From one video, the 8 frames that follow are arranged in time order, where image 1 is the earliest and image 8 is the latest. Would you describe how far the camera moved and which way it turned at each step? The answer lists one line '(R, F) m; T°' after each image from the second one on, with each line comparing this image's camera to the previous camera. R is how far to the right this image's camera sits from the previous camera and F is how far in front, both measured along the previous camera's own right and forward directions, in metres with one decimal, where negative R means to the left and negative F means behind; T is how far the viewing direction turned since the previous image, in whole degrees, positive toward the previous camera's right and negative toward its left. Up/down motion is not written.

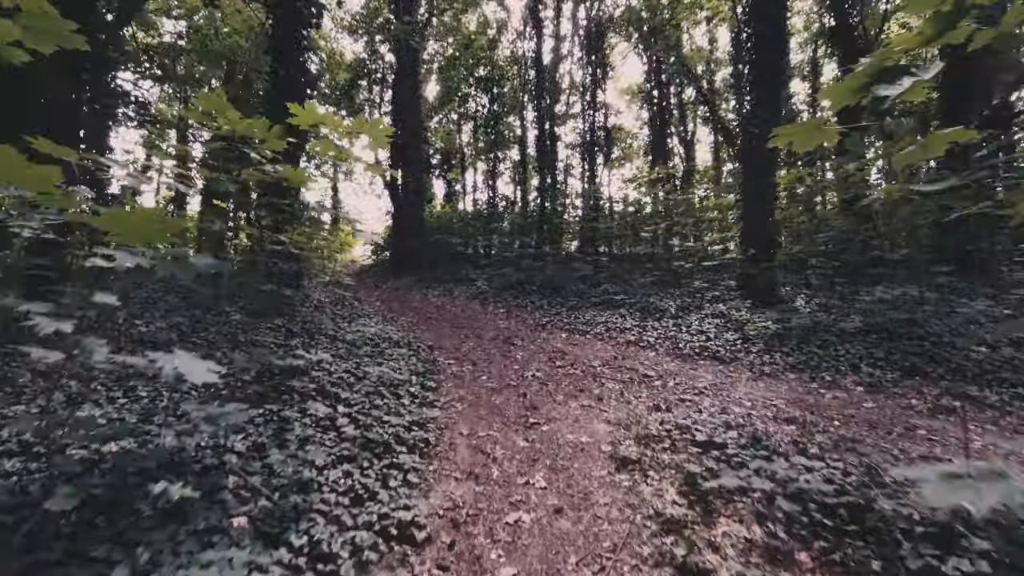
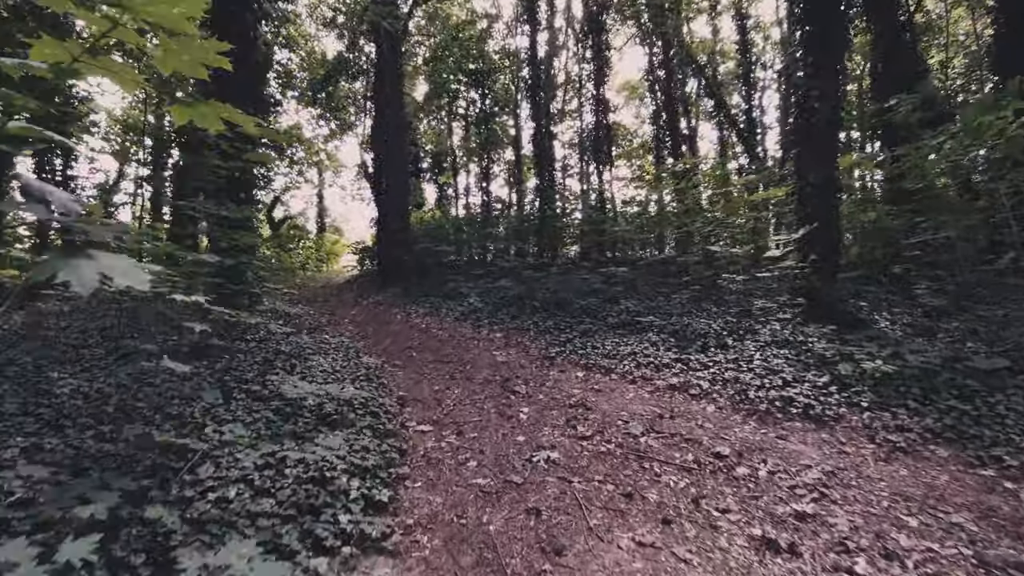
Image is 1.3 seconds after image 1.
(0.0, +1.6) m; 0°
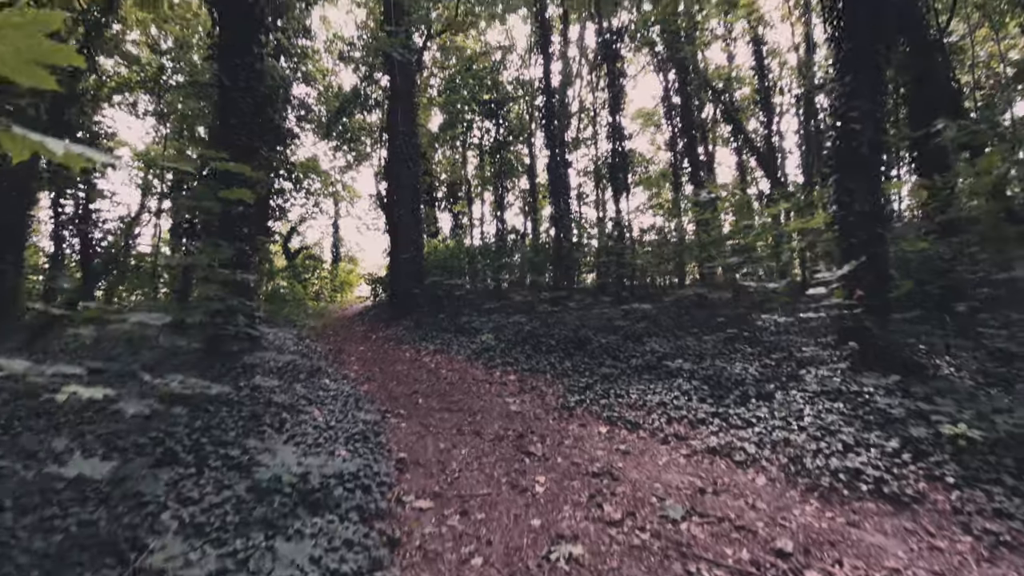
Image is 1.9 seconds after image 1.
(0.0, +0.5) m; -2°
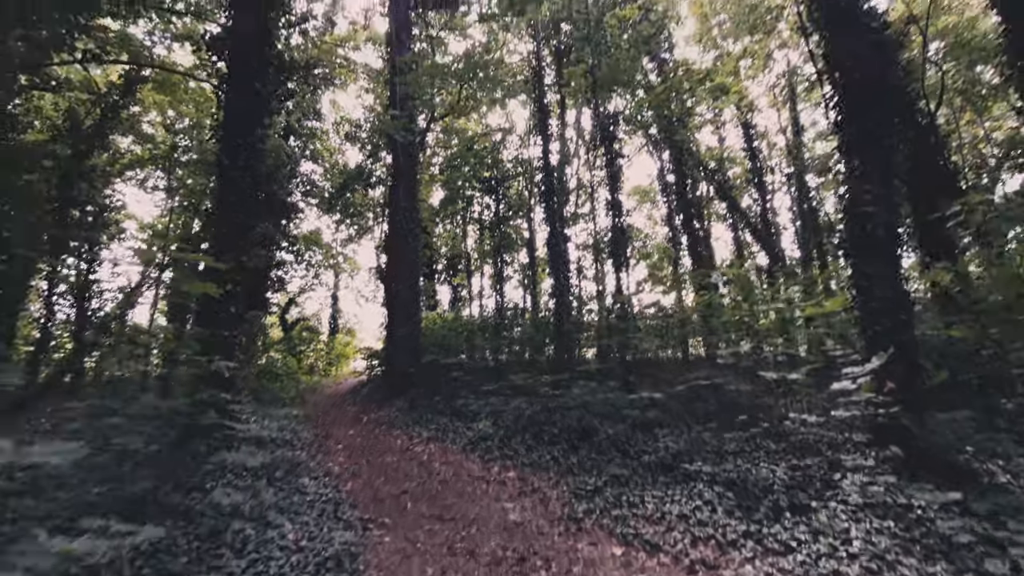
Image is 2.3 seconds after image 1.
(0.0, +0.4) m; 0°
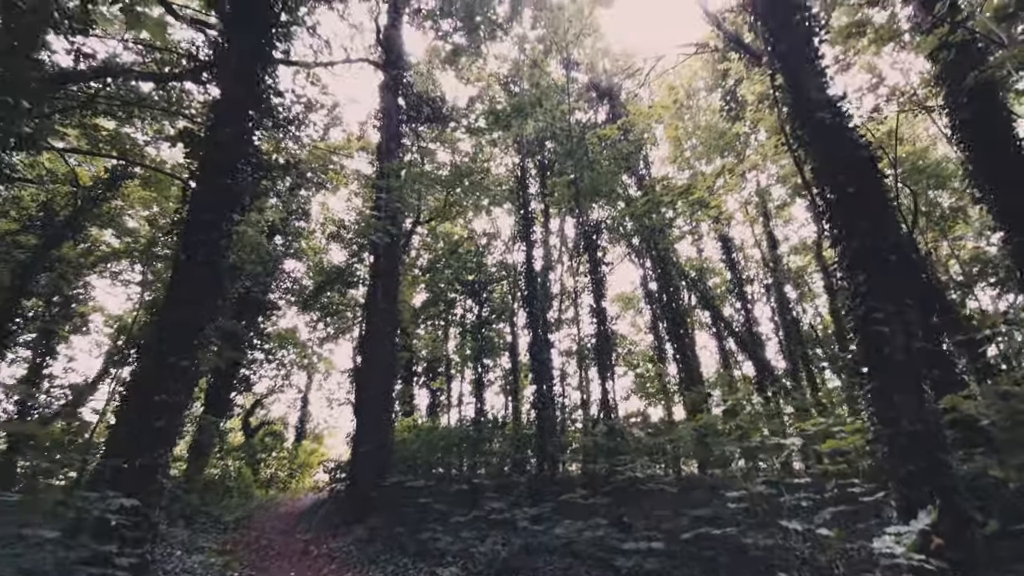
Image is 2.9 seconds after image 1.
(+0.1, +0.6) m; +2°
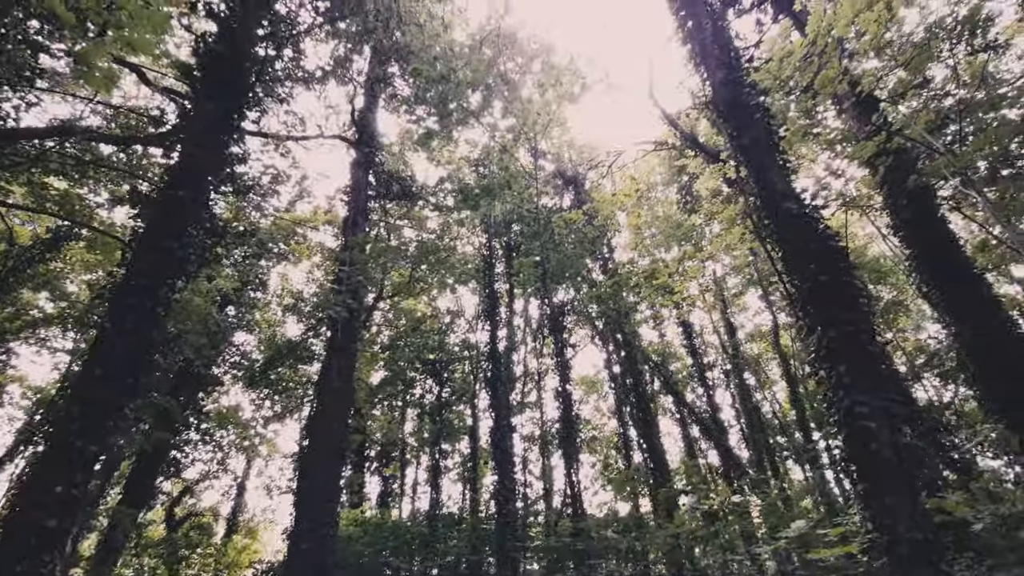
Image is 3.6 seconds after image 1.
(0.0, +0.4) m; +4°
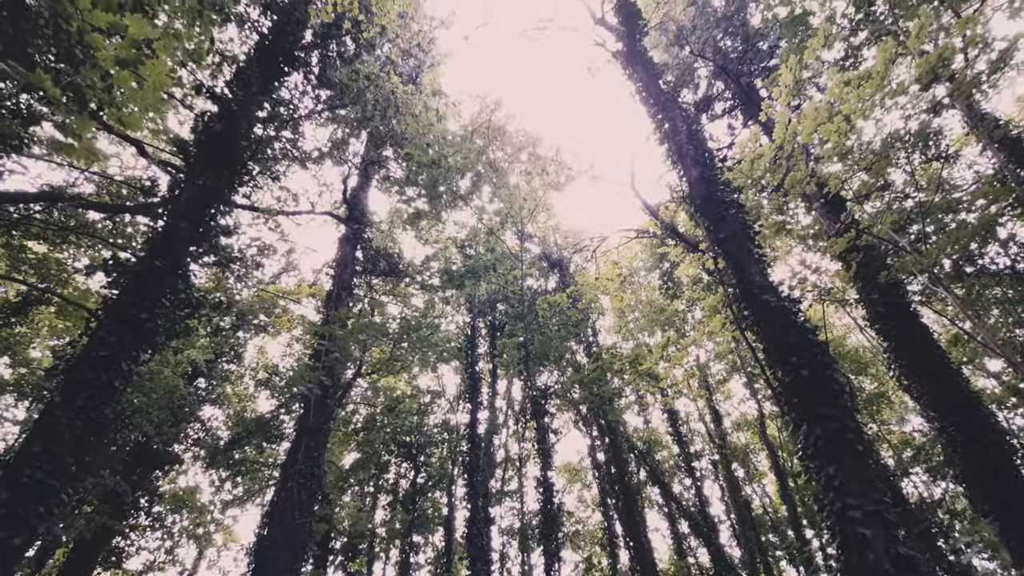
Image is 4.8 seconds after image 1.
(+0.1, +0.1) m; +2°
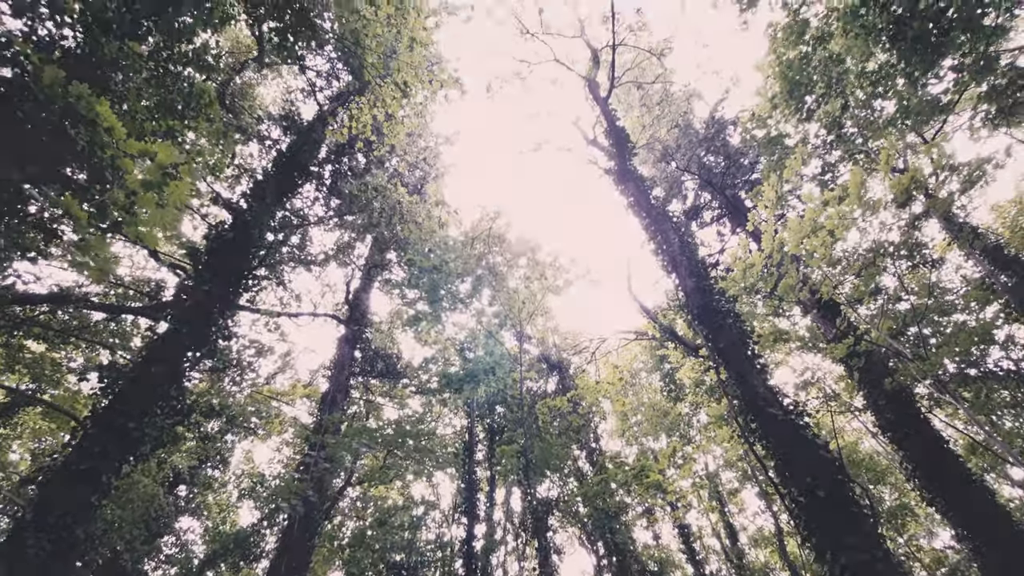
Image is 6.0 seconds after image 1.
(0.0, 0.0) m; 0°
